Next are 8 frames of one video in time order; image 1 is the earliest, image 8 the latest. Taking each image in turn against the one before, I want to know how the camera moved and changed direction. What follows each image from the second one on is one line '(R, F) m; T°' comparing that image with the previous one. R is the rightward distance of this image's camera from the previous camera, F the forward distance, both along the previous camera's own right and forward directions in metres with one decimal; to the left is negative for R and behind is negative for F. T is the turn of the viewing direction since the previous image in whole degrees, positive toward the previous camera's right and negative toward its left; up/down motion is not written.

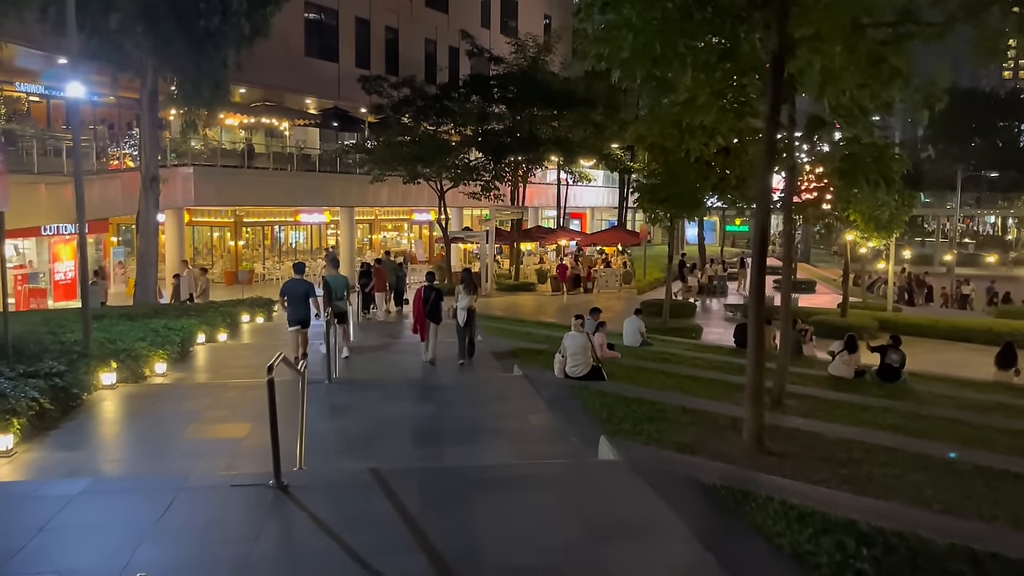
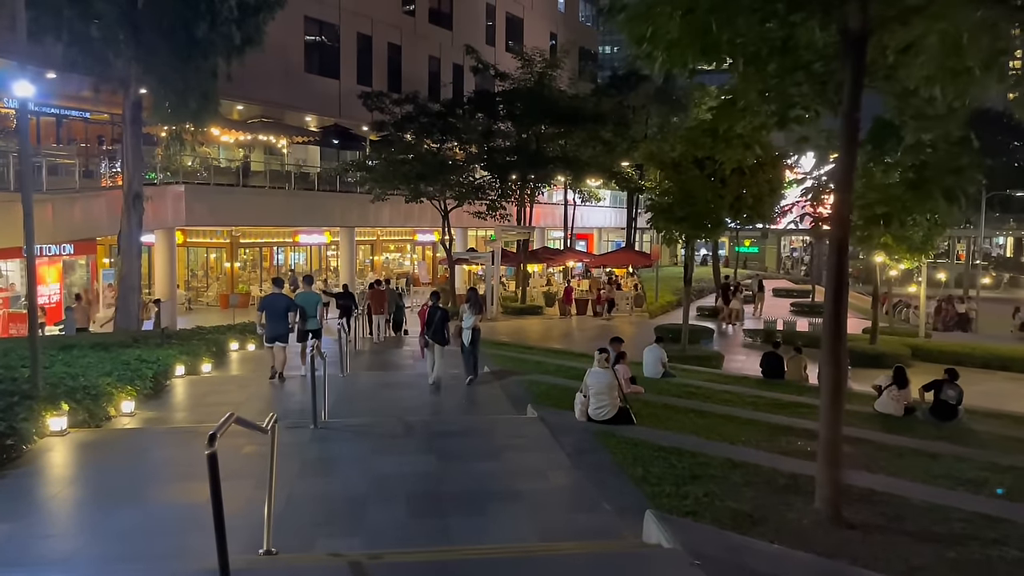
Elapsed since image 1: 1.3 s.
(-0.1, +1.4) m; 0°
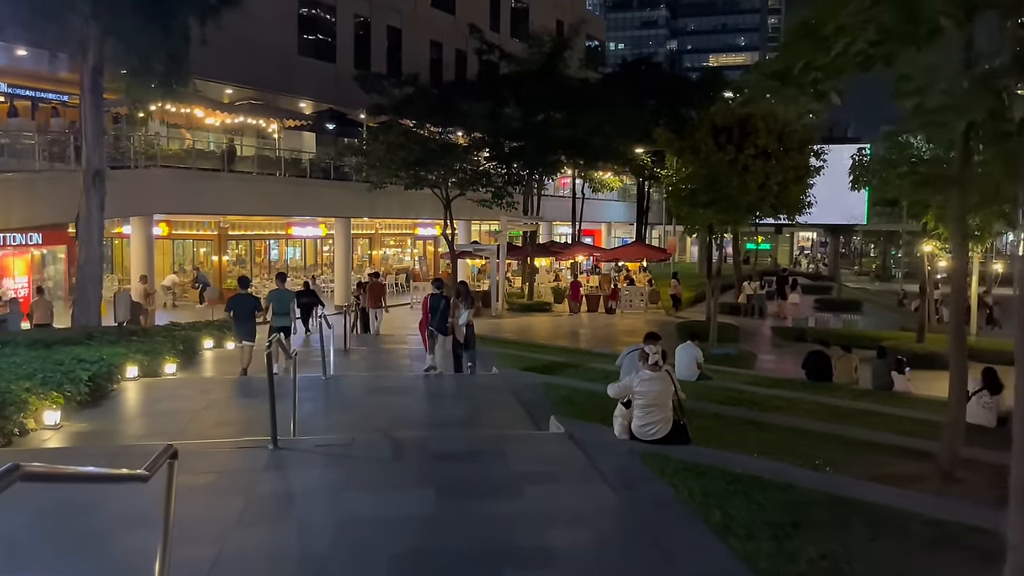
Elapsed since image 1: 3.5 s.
(-0.2, +2.1) m; 0°
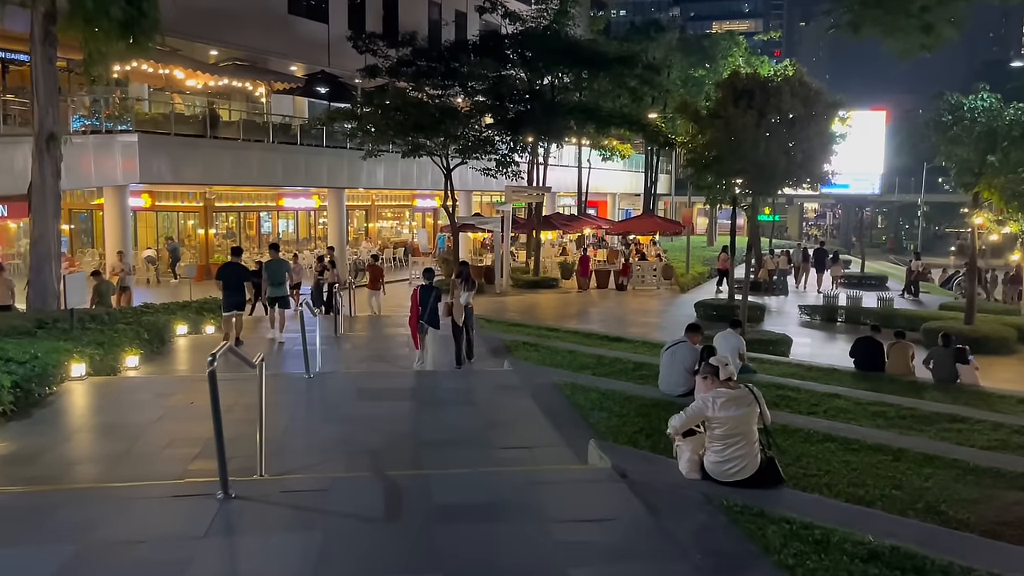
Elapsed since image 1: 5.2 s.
(-0.2, +1.8) m; 0°
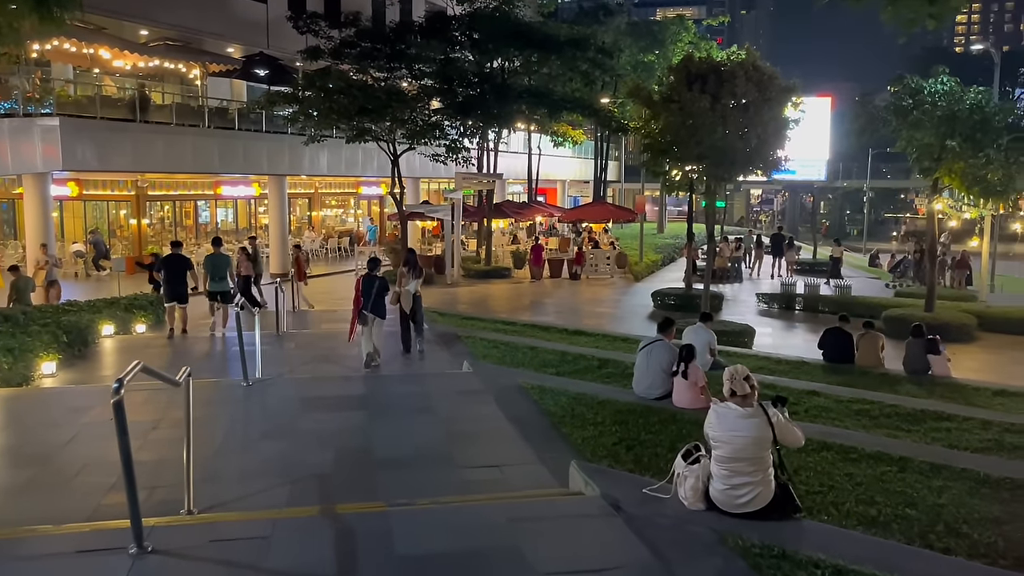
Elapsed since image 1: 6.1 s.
(-0.1, +0.8) m; +4°
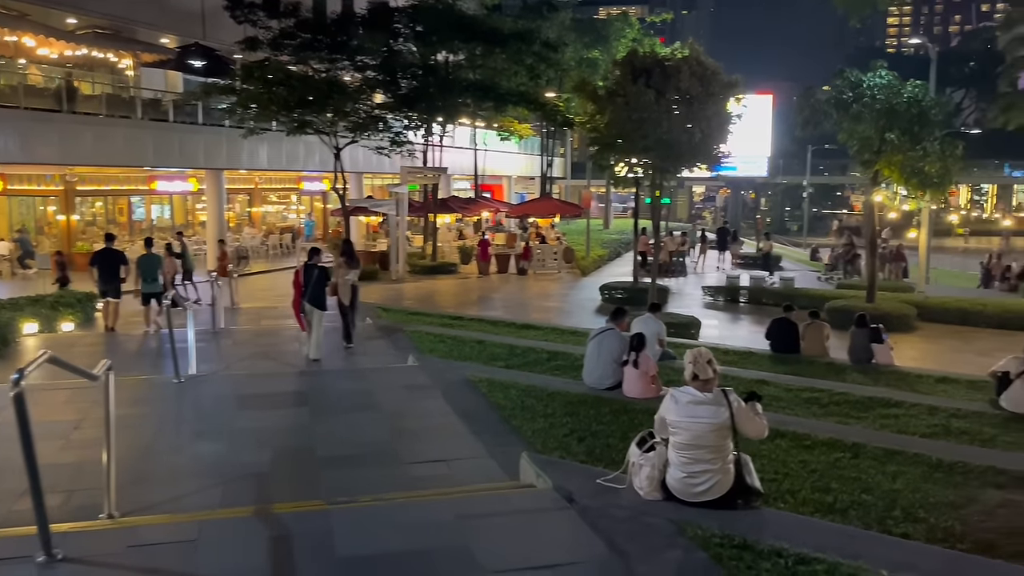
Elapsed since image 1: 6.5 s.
(0.0, +0.3) m; +4°
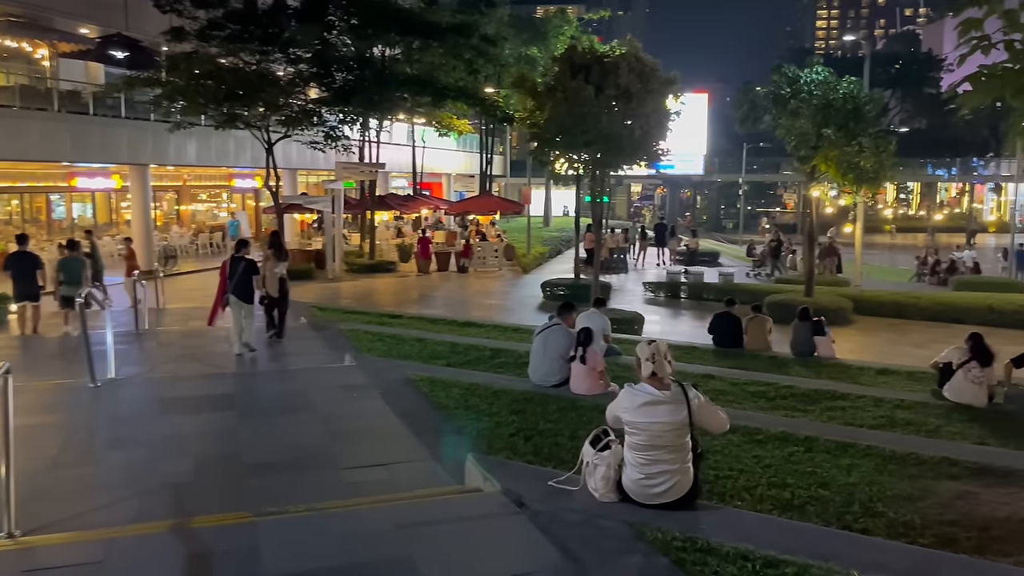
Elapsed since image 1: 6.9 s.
(0.0, +0.3) m; +4°
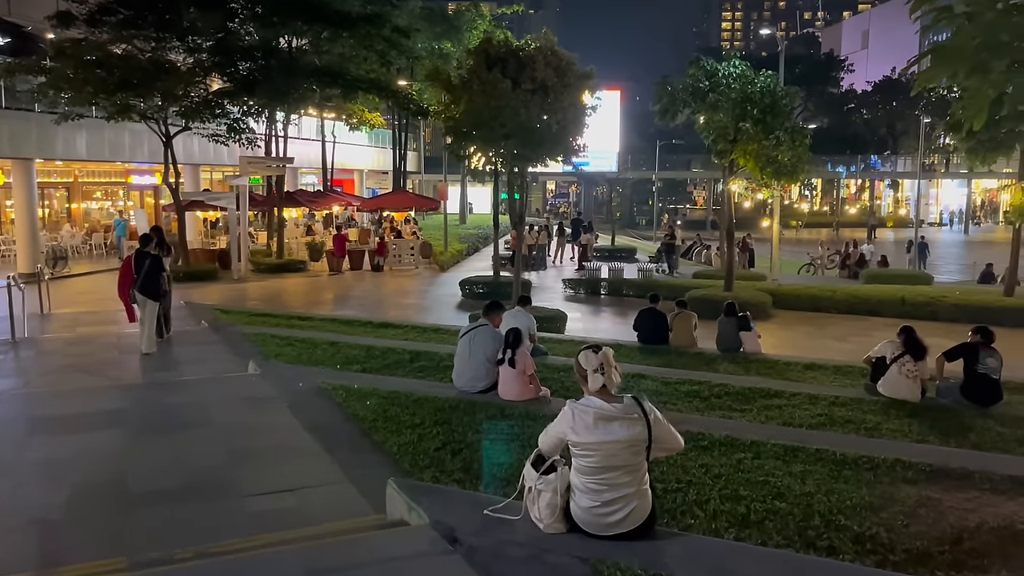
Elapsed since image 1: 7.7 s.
(-0.1, +0.6) m; +6°
